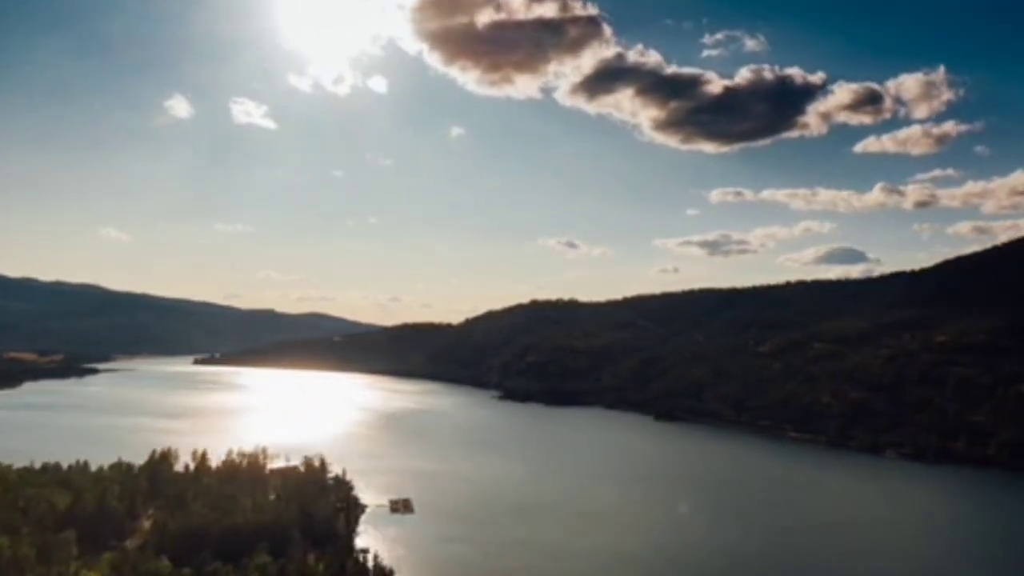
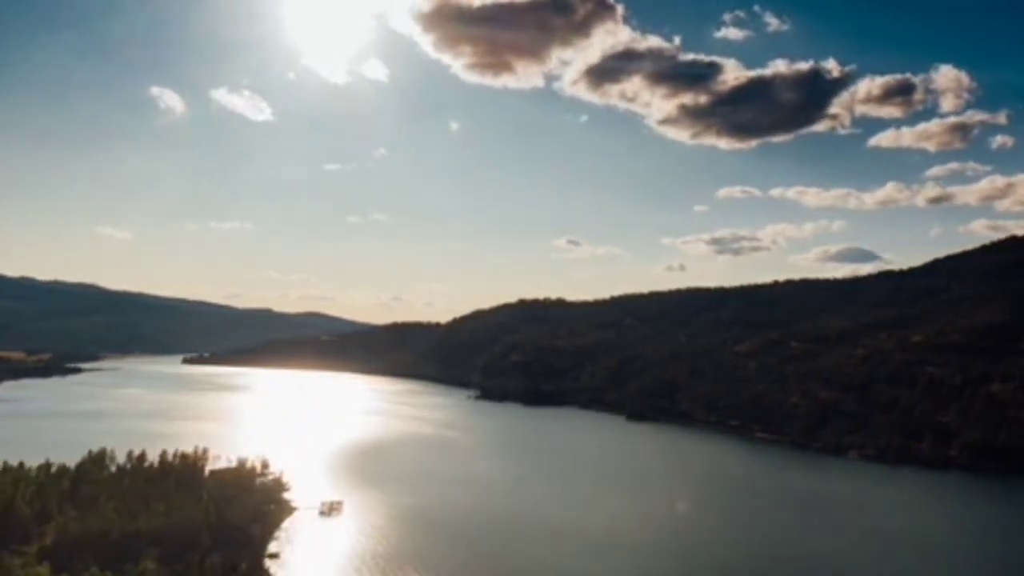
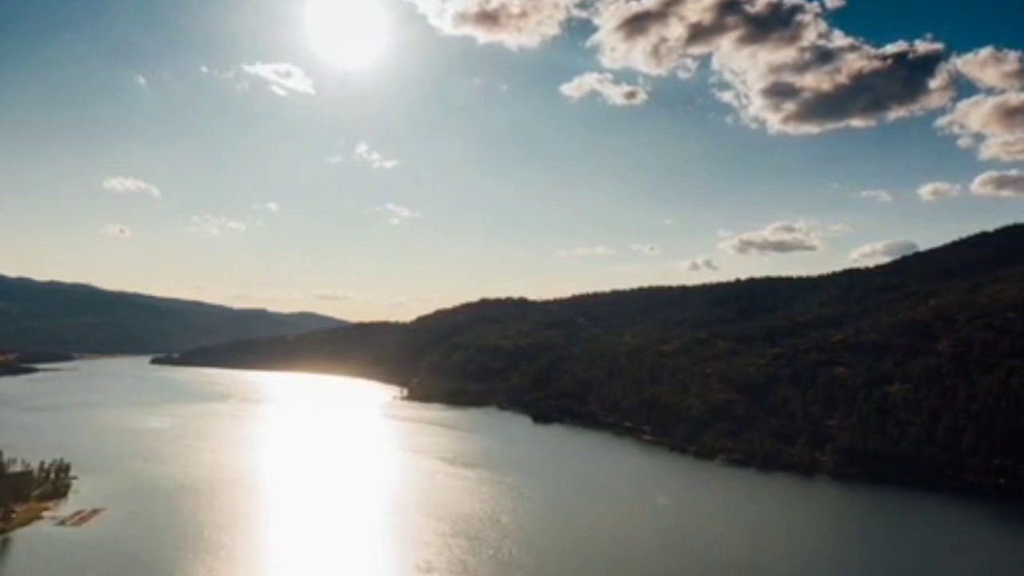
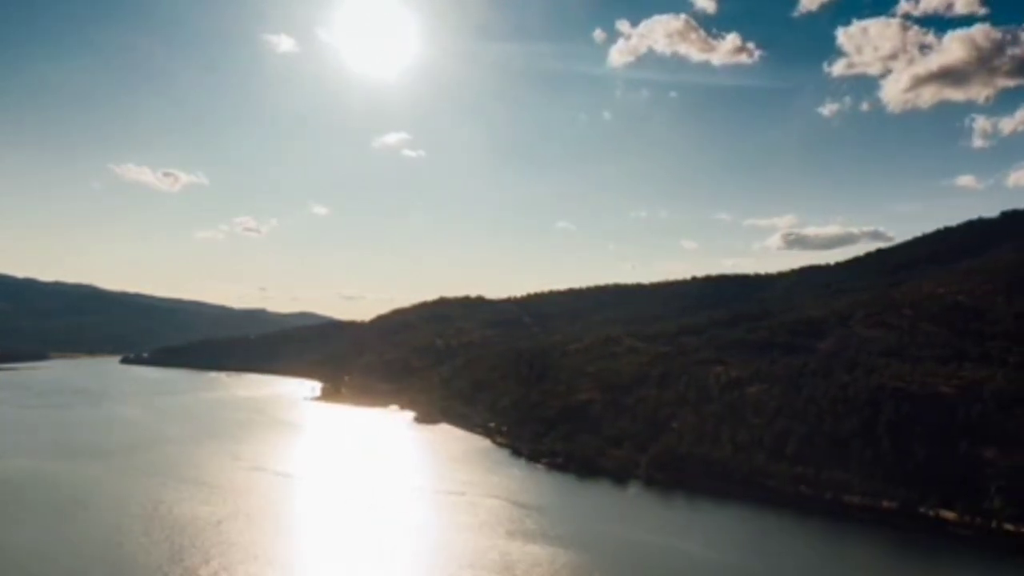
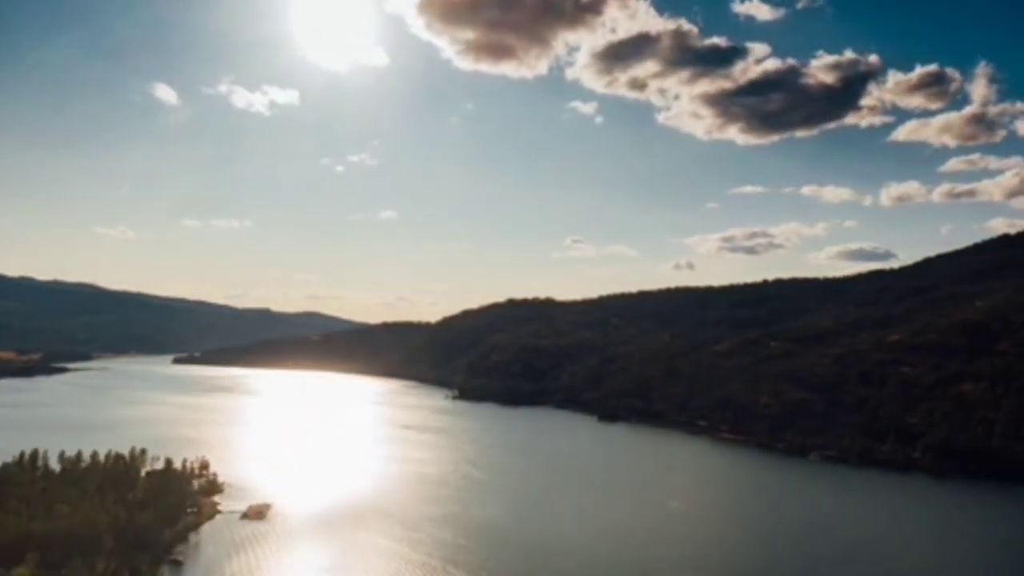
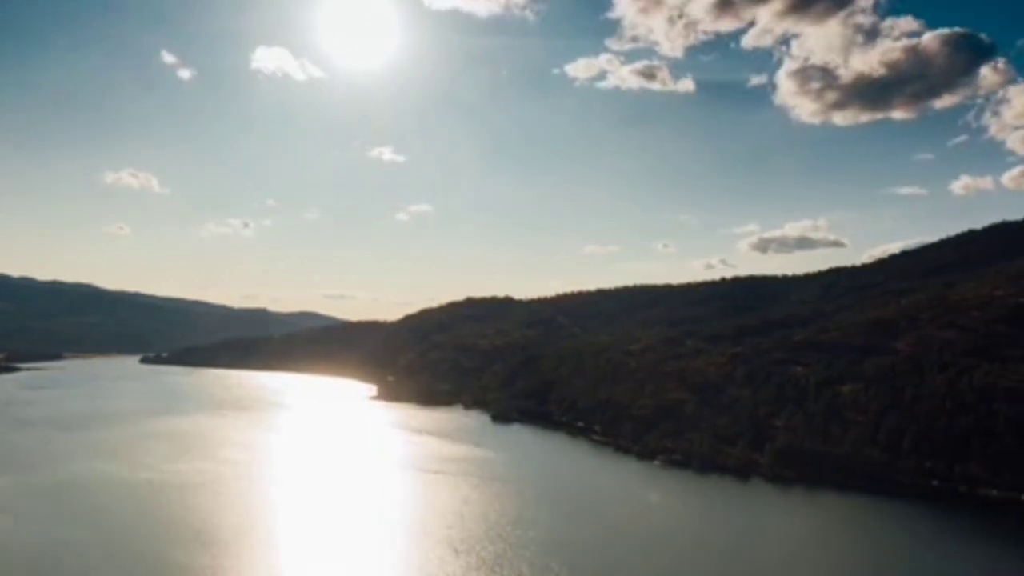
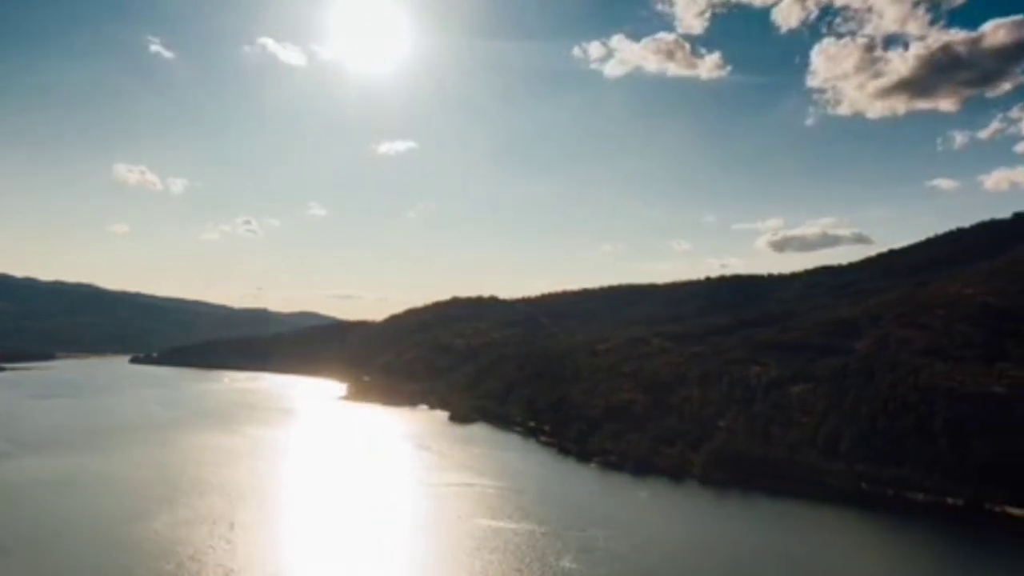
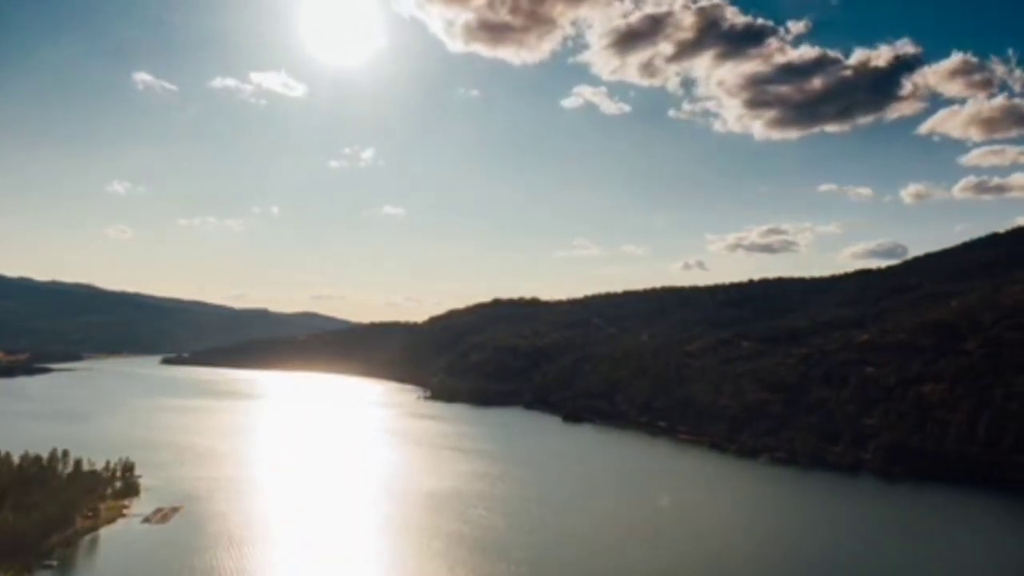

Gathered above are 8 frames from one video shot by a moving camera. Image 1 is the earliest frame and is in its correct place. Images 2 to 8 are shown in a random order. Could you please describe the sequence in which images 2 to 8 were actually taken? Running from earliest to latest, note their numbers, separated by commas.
2, 5, 8, 3, 6, 7, 4
